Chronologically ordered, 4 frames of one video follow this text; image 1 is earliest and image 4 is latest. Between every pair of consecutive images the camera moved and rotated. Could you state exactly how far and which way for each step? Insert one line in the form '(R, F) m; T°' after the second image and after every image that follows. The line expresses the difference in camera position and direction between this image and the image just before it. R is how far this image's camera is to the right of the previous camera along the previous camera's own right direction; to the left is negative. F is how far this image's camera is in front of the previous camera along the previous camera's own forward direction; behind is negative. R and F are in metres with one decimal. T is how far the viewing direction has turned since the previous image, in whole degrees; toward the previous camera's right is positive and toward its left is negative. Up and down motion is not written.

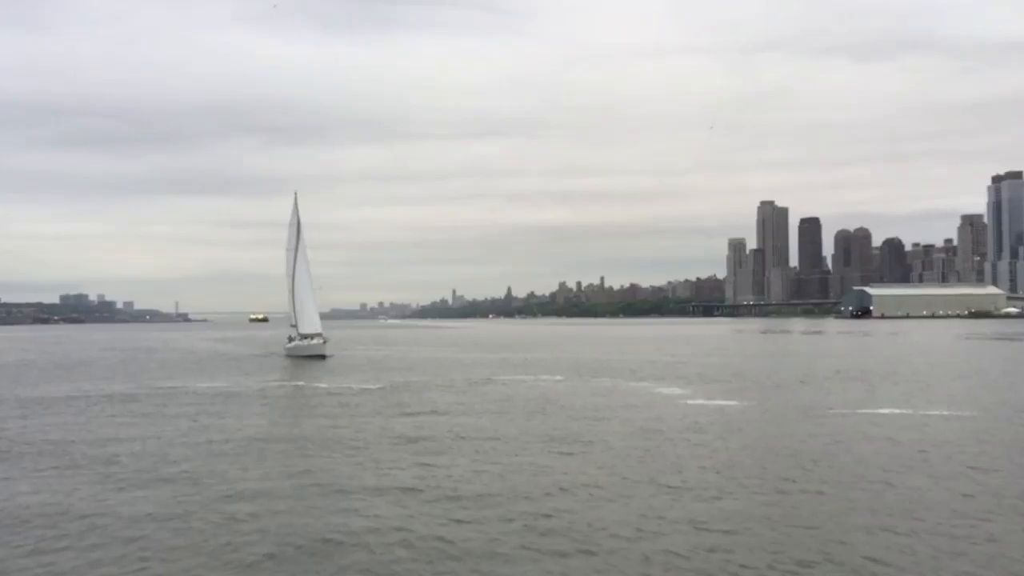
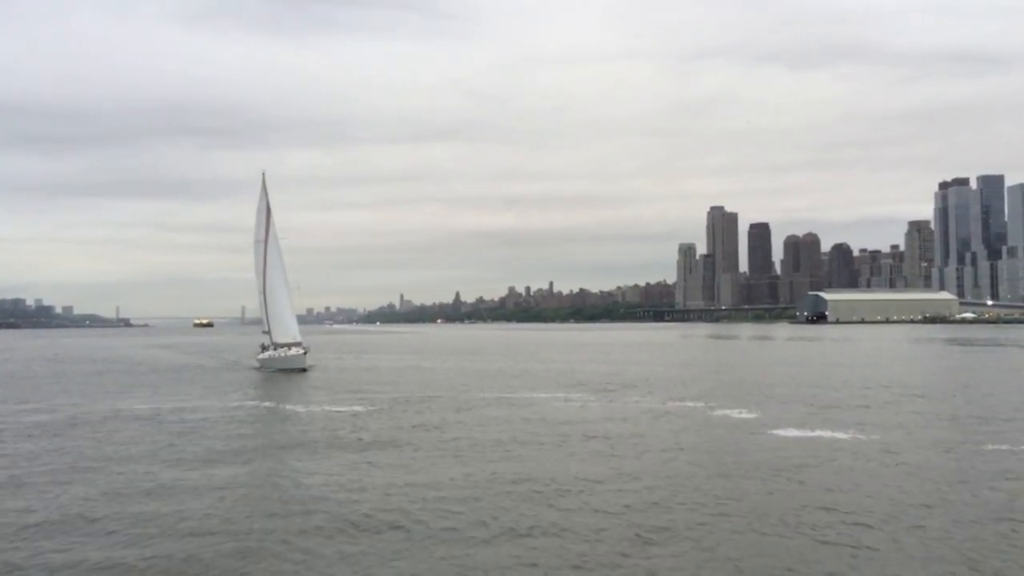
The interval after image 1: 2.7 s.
(-1.0, +2.3) m; +3°
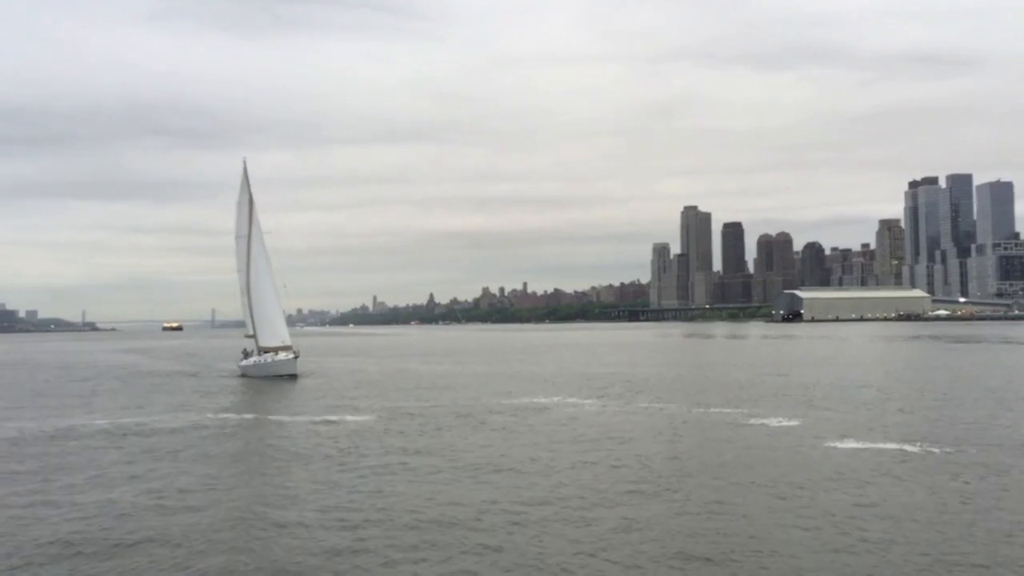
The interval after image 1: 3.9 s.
(-0.3, +0.5) m; +2°
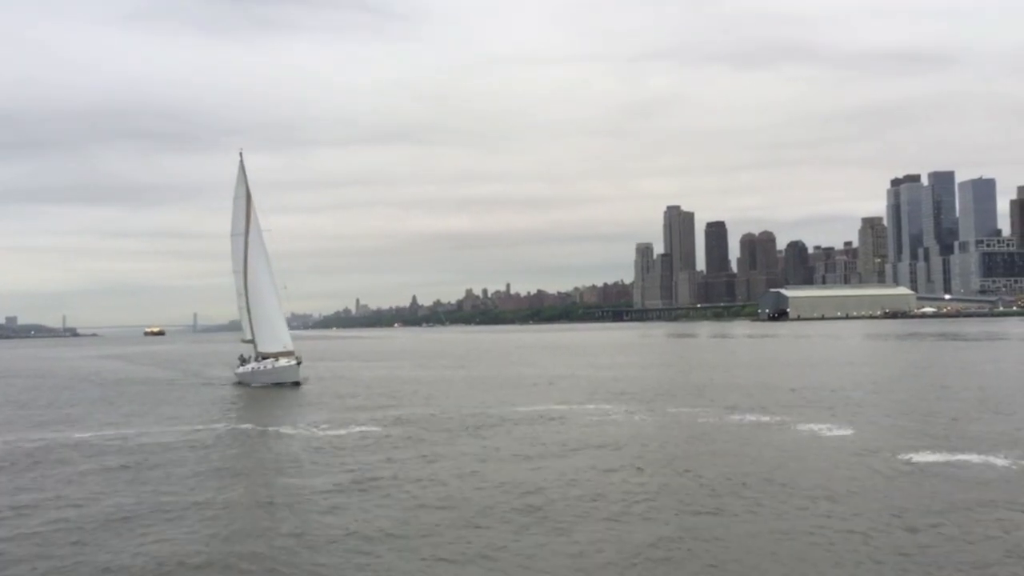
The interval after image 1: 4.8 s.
(-0.4, +0.6) m; +1°
